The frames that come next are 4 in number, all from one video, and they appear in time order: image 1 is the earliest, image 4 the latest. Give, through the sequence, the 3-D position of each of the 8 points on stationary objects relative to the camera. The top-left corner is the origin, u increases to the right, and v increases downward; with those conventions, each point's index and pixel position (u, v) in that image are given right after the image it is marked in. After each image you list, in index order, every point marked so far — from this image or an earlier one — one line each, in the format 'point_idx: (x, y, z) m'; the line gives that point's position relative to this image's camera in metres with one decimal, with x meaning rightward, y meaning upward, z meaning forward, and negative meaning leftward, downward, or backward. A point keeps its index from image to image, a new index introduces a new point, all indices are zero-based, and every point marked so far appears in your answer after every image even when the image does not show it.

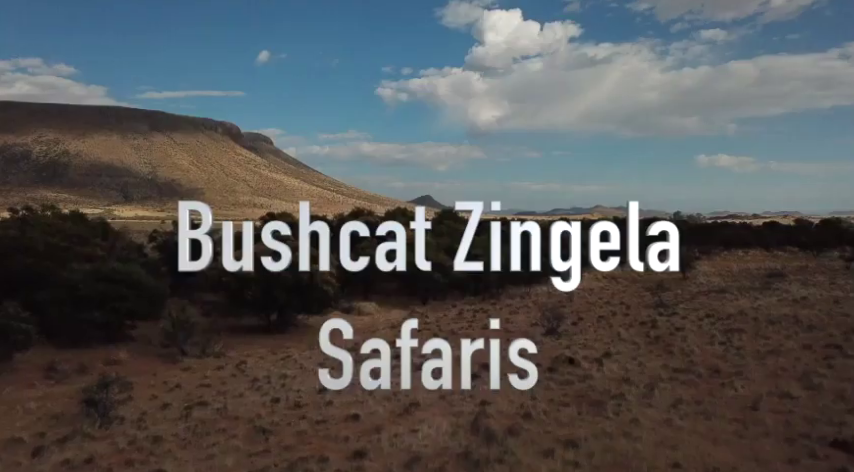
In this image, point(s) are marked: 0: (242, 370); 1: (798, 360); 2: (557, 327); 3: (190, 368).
0: (-4.0, -2.9, +13.9) m
1: (+8.2, -2.8, +14.4) m
2: (+3.7, -2.6, +18.5) m
3: (-5.2, -2.9, +14.1) m
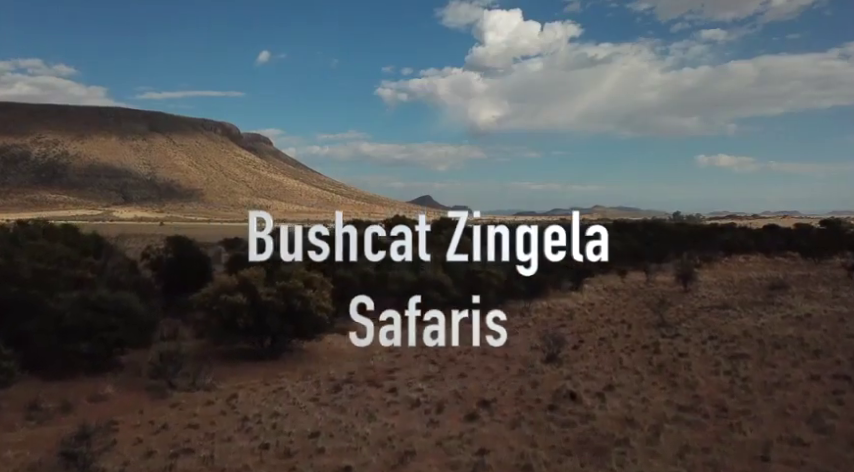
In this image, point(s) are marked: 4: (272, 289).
0: (-4.1, -3.6, +13.5) m
1: (+8.2, -3.4, +13.9) m
2: (+3.6, -3.3, +18.1) m
3: (-5.2, -3.5, +13.6) m
4: (-4.2, -1.5, +17.6) m
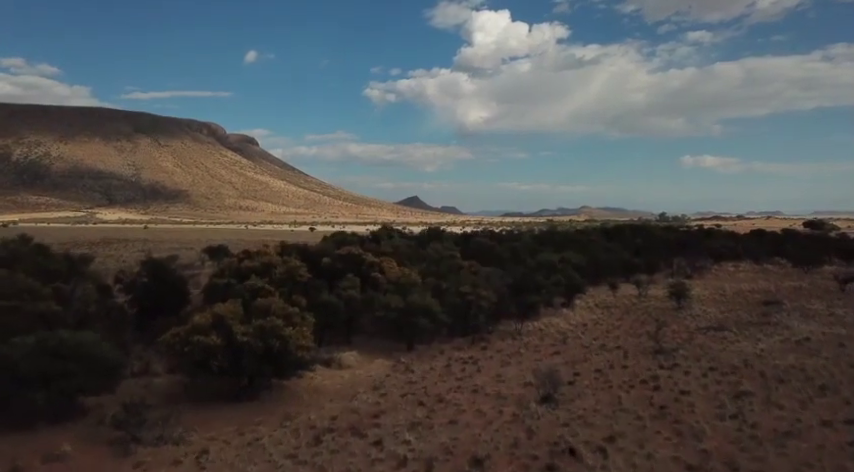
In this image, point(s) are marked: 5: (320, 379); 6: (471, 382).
0: (-4.3, -4.4, +12.3) m
1: (+7.9, -4.2, +13.0) m
2: (+3.3, -4.1, +17.1) m
3: (-5.5, -4.4, +12.4) m
4: (-4.5, -2.3, +16.5) m
5: (-3.1, -4.2, +18.9) m
6: (+1.3, -4.3, +19.0) m
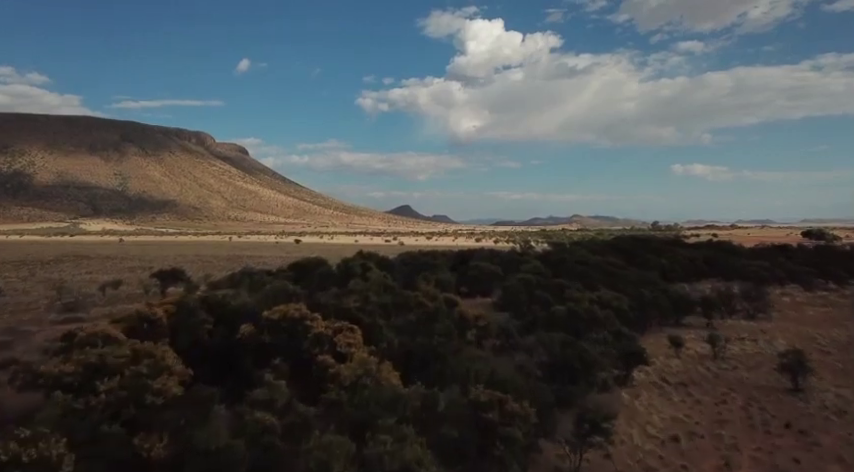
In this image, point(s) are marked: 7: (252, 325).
0: (-4.5, -5.7, +0.1) m
1: (+7.7, -5.5, +0.9) m
2: (+3.0, -5.5, +4.9) m
3: (-5.7, -5.7, +0.2) m
4: (-4.8, -3.7, +4.3) m
5: (-3.4, -5.6, +6.7) m
6: (+1.0, -5.6, +6.8) m
7: (-4.9, -2.3, +17.9) m
